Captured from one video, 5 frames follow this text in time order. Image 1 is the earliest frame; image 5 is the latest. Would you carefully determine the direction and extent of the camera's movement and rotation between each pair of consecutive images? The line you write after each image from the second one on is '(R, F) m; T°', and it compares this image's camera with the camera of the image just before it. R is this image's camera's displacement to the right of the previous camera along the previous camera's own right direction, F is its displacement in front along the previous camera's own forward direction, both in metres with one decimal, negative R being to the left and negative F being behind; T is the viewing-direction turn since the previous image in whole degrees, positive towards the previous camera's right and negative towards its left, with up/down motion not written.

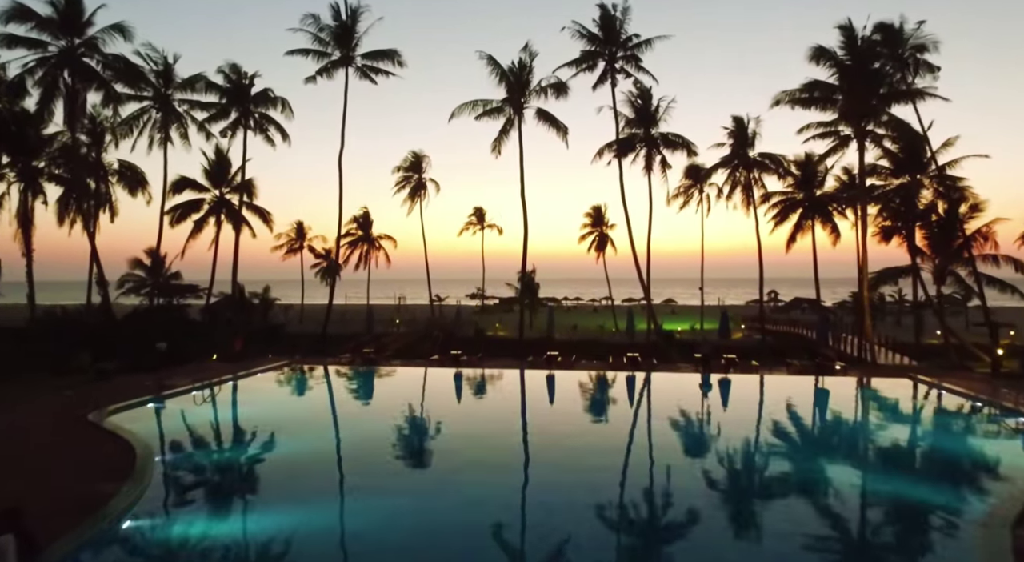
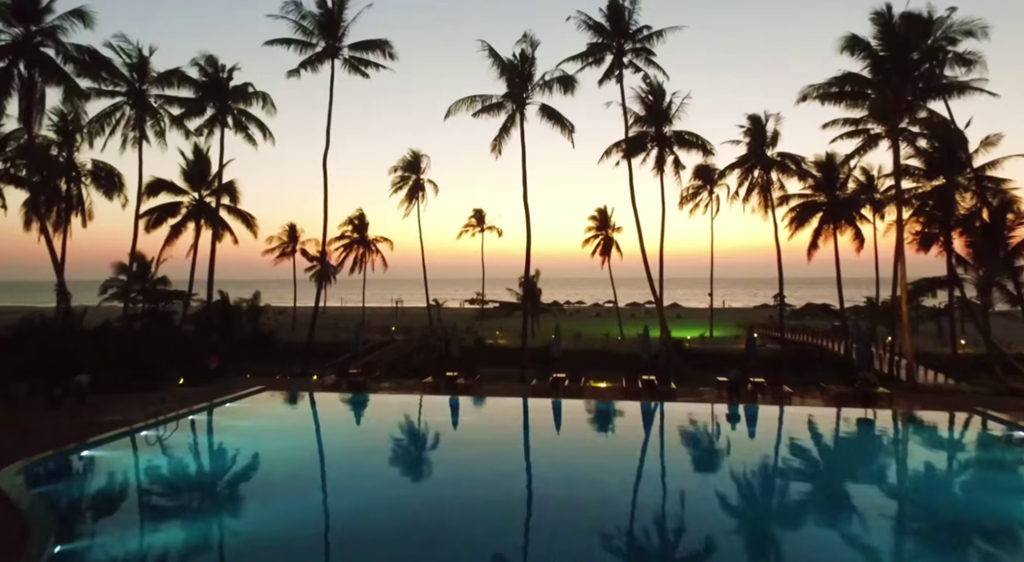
(0.0, +1.6) m; 0°
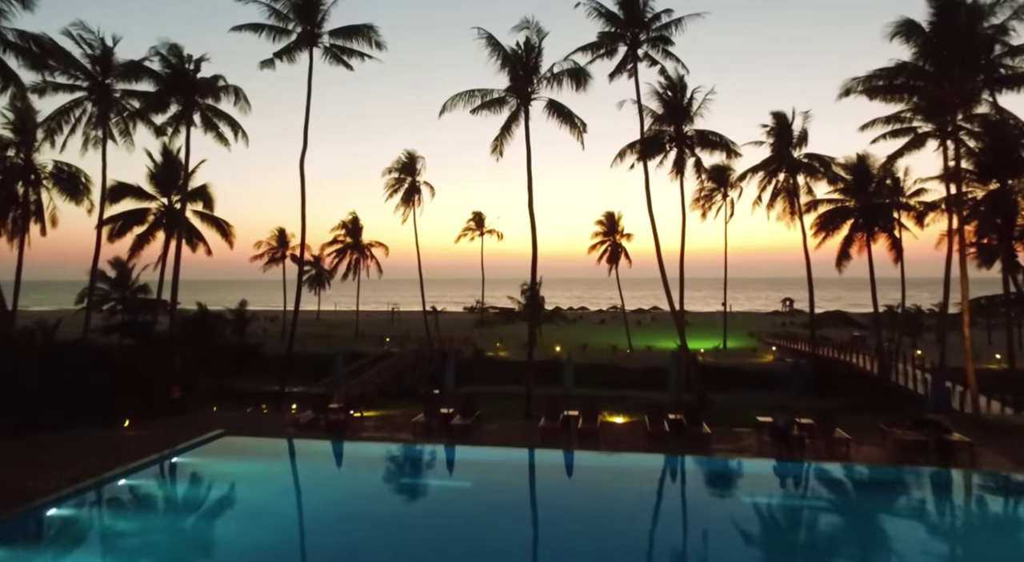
(-0.1, +2.0) m; 0°
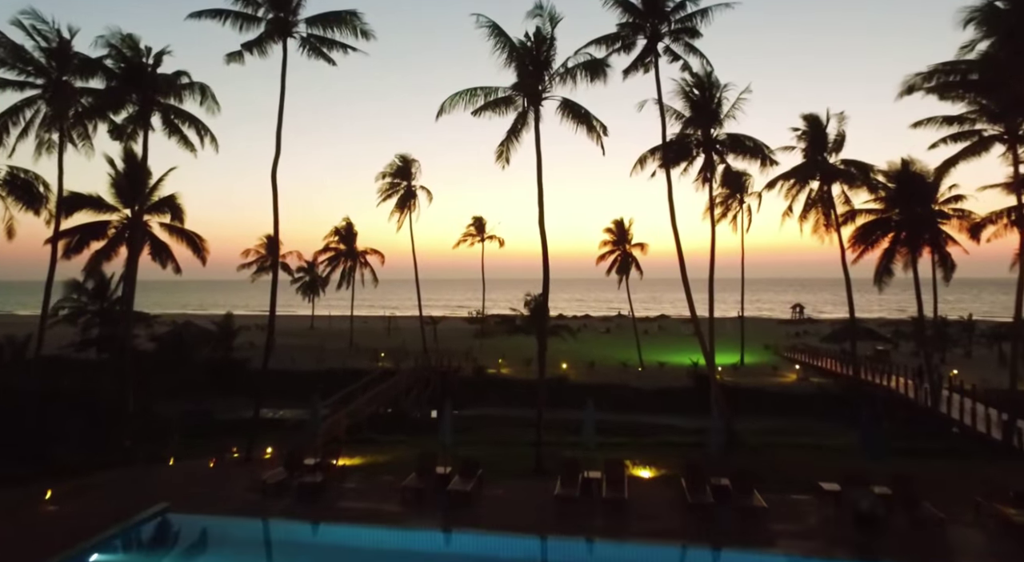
(-0.2, +2.1) m; 0°
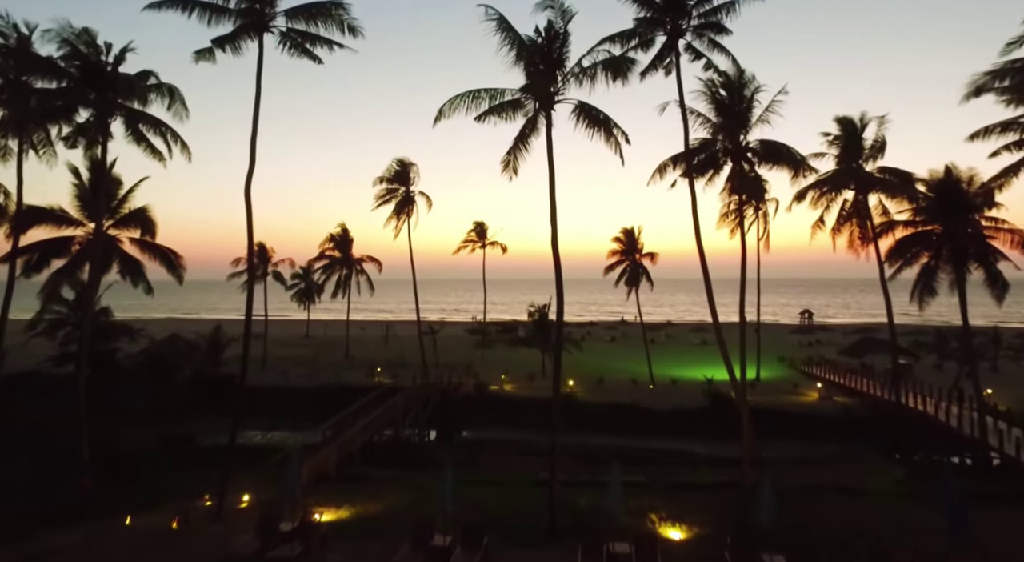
(-0.2, +1.6) m; 0°
